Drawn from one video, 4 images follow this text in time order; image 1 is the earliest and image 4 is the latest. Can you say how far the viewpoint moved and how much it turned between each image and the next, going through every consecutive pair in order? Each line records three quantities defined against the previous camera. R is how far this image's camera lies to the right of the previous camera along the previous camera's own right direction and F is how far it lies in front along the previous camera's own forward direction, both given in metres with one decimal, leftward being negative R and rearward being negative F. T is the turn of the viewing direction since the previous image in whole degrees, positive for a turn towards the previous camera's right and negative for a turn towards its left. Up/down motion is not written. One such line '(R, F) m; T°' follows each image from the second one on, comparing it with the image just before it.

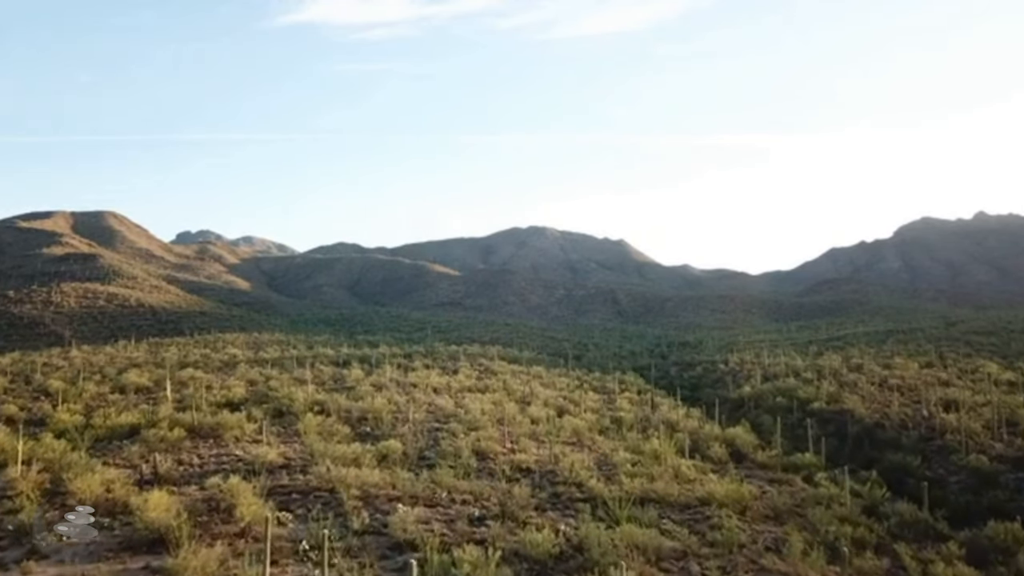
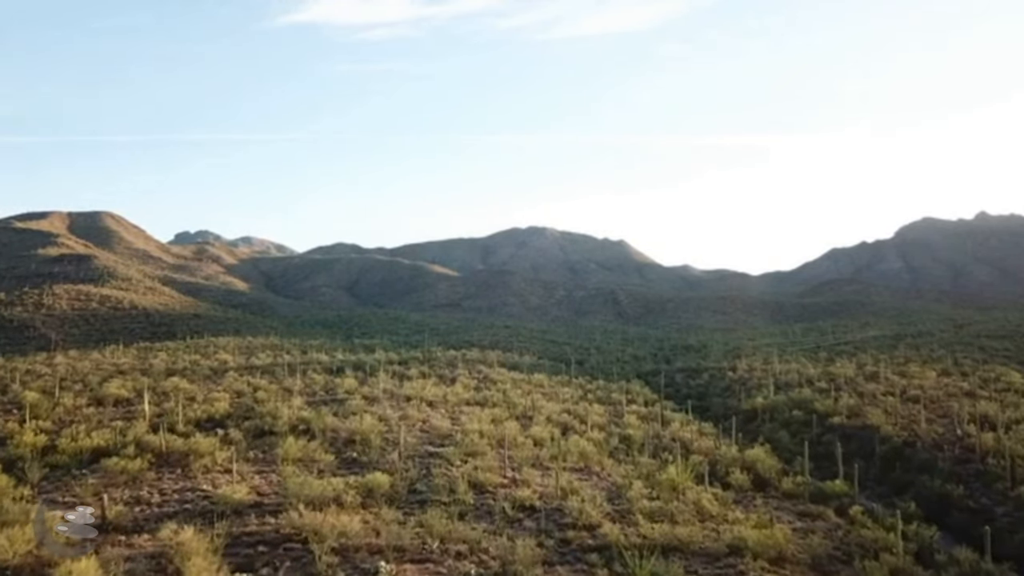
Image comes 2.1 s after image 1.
(0.0, +1.5) m; 0°
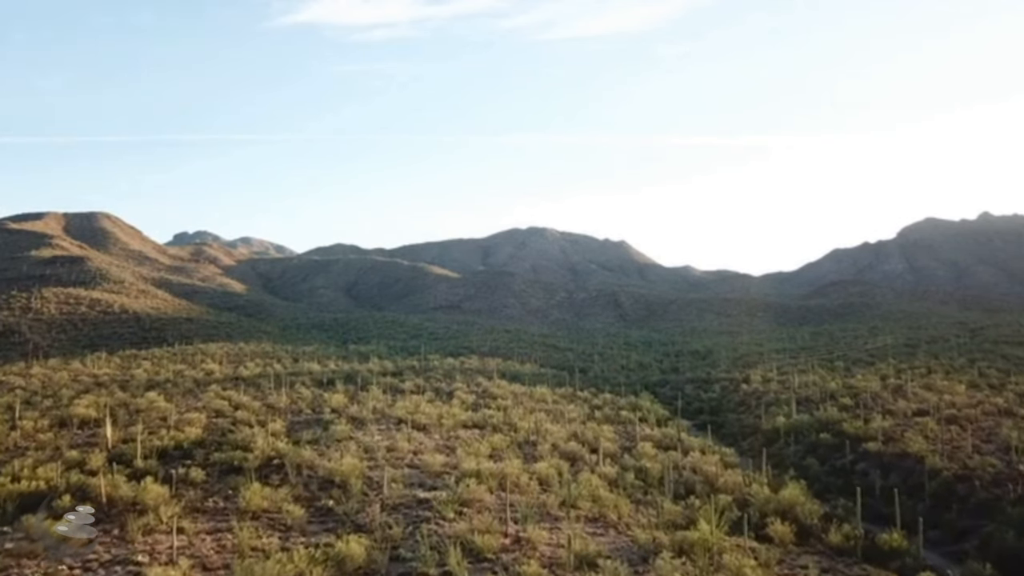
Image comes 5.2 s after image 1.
(0.0, +2.1) m; 0°
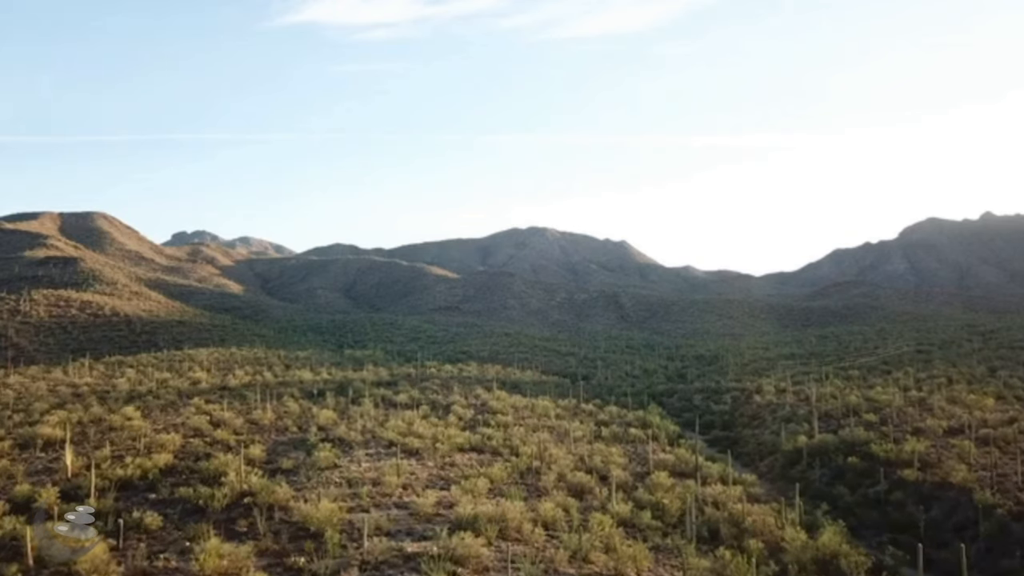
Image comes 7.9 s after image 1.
(0.0, +1.8) m; 0°
